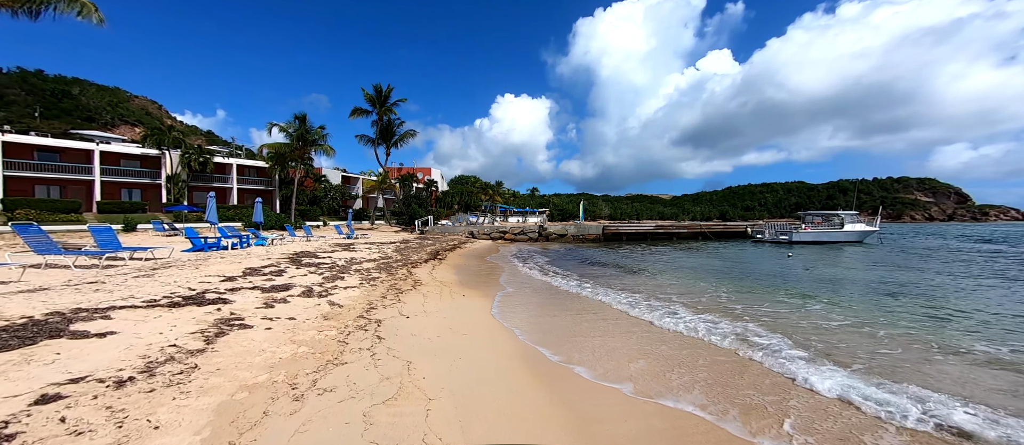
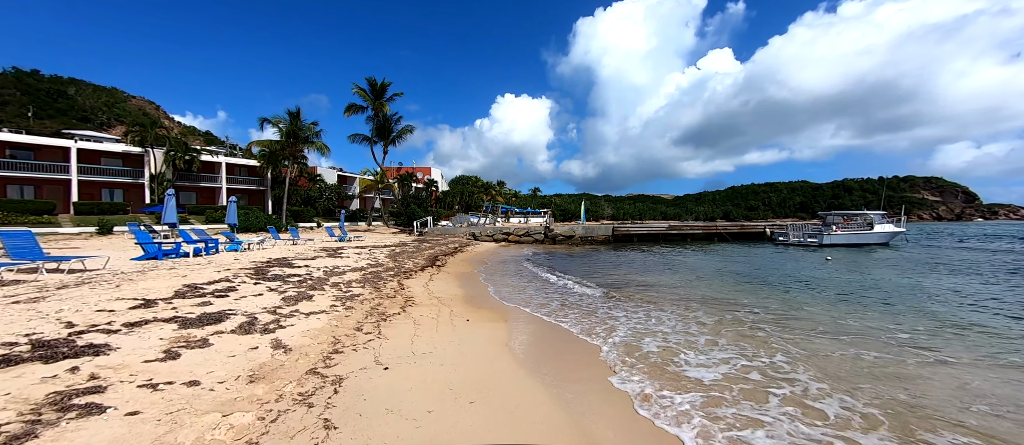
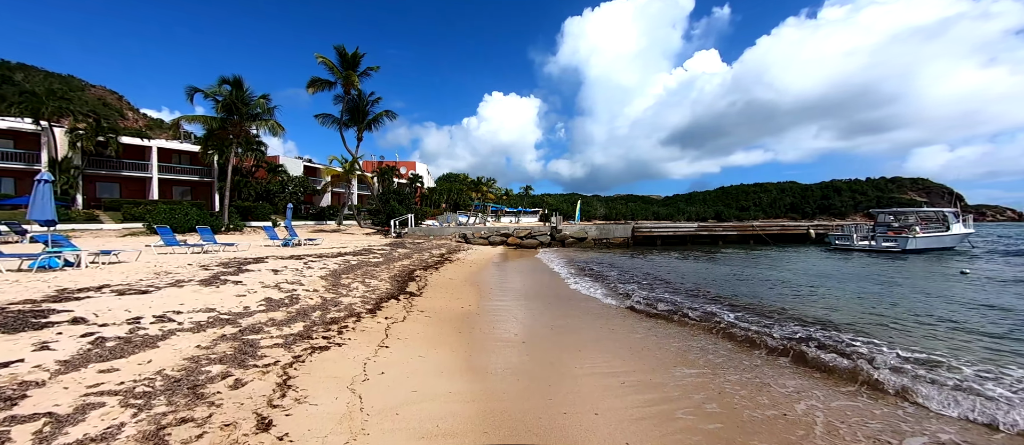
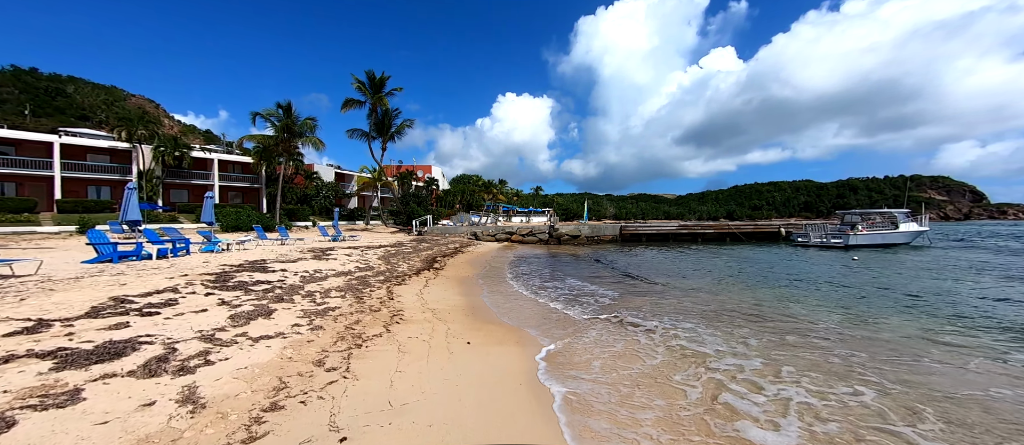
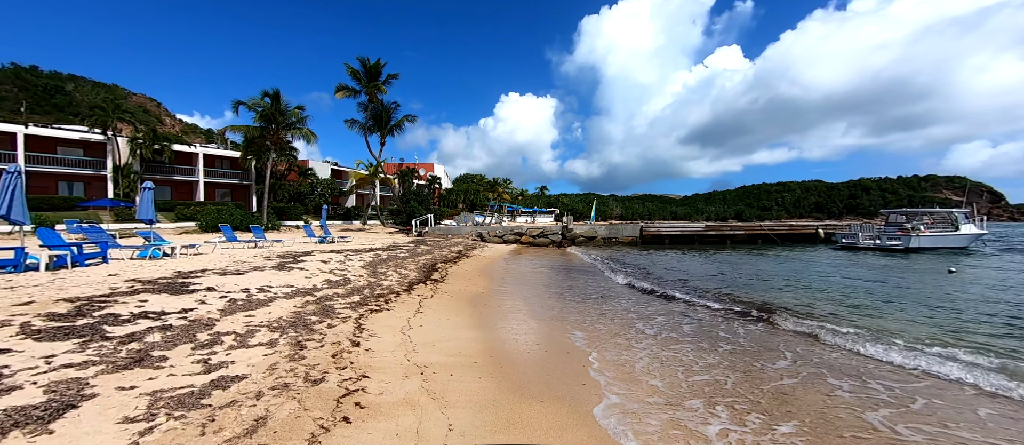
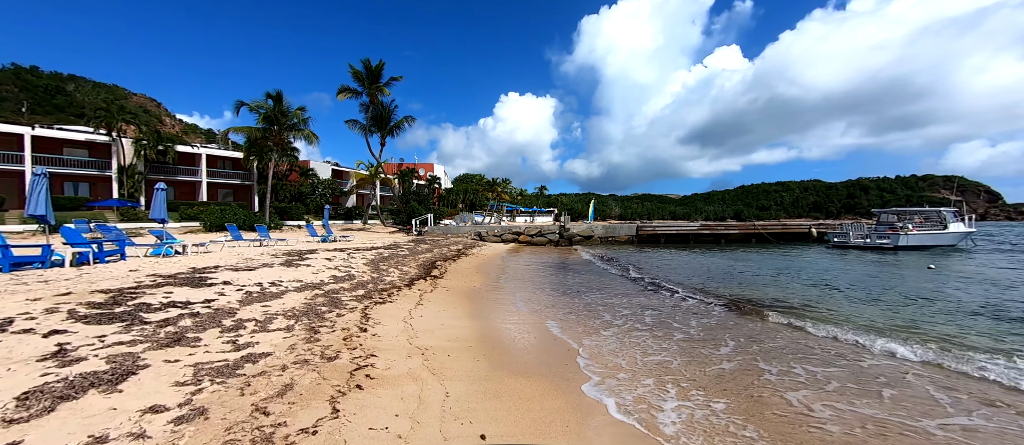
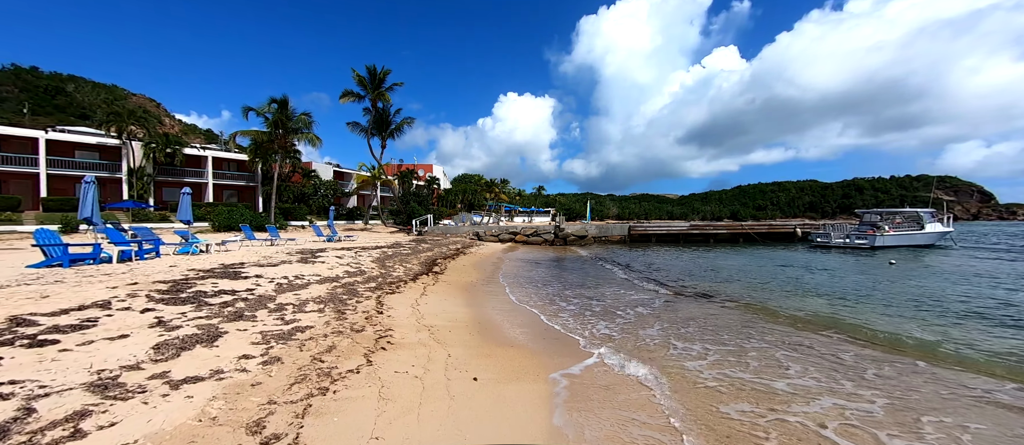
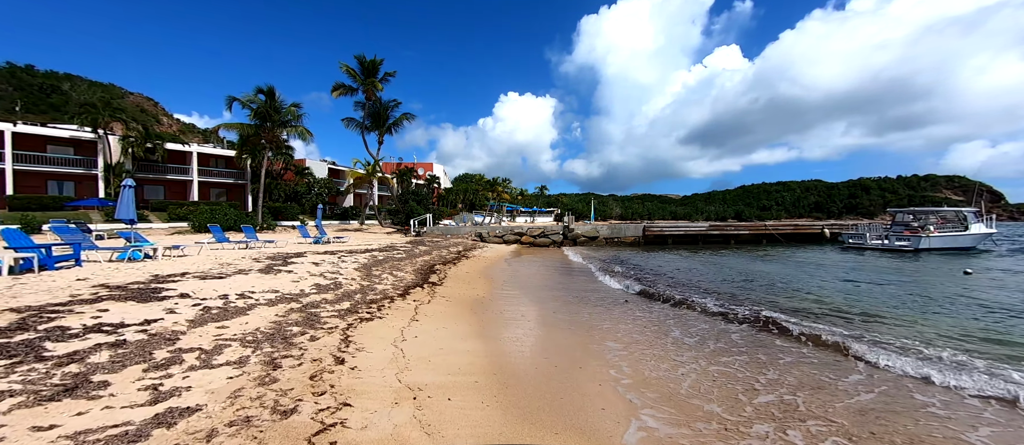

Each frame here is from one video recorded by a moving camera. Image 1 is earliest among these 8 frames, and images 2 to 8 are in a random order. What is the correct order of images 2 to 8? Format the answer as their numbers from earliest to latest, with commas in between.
2, 4, 7, 6, 5, 8, 3
